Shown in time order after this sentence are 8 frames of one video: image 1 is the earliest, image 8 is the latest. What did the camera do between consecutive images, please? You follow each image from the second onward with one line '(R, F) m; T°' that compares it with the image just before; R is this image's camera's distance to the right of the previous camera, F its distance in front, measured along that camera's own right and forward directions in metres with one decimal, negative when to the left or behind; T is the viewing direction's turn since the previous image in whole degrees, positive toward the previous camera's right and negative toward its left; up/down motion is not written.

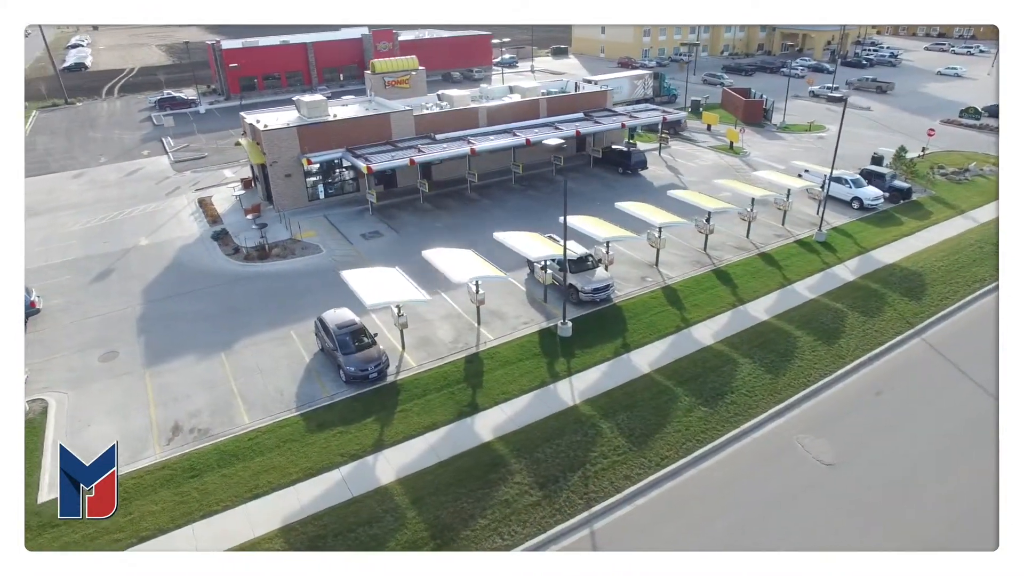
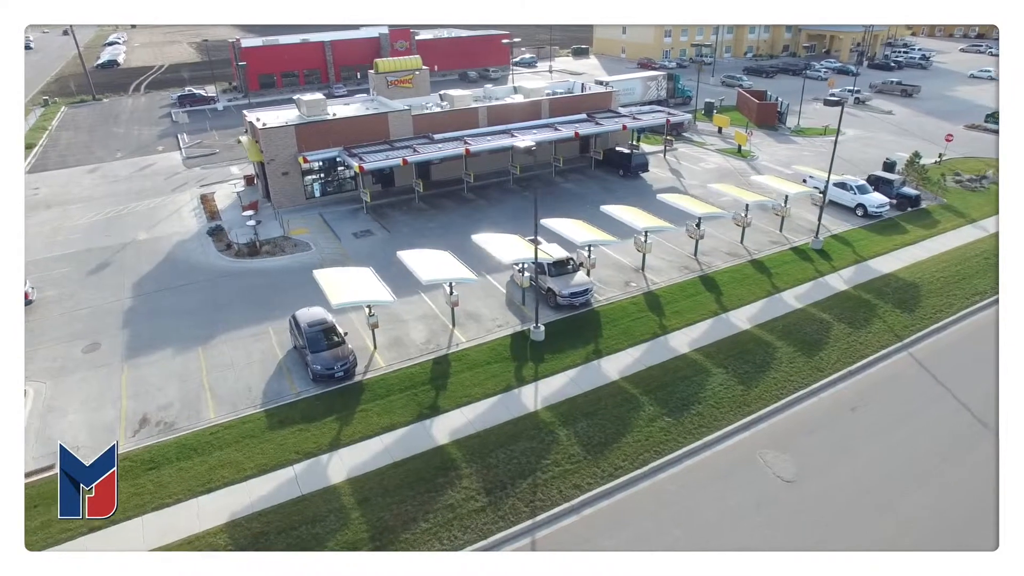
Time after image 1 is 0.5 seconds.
(+1.8, +0.2) m; -2°
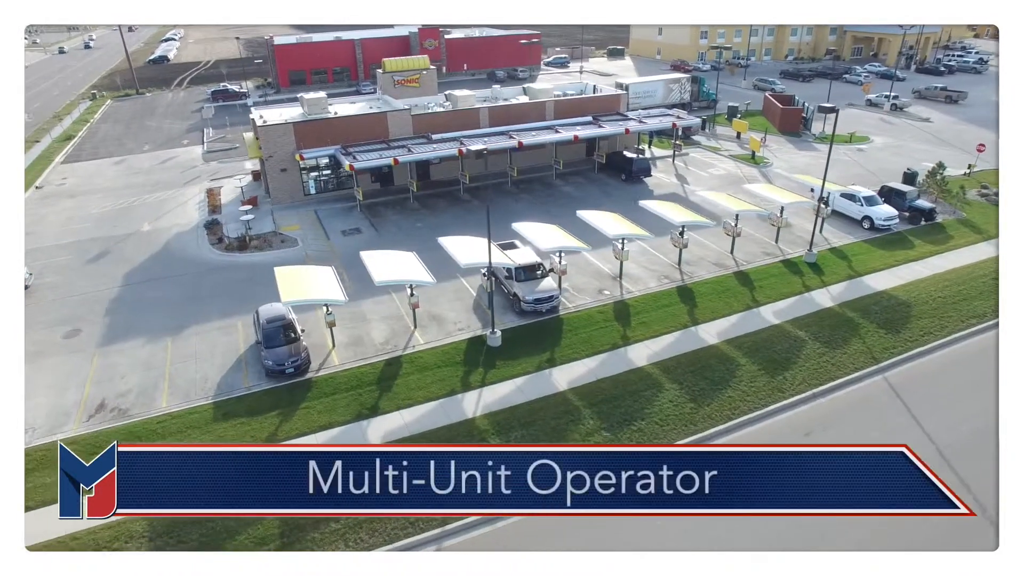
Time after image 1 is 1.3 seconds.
(+2.8, +0.3) m; -4°
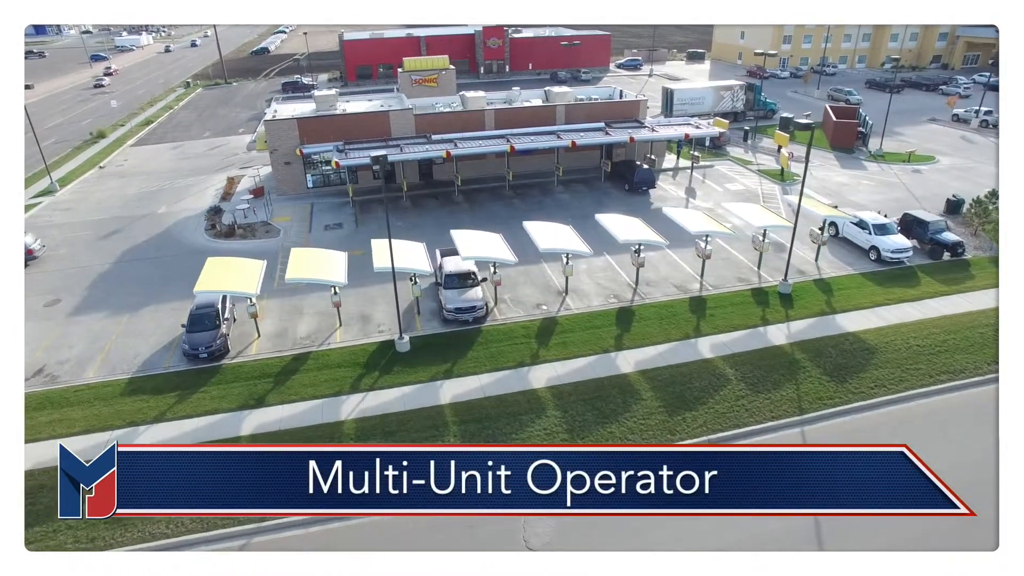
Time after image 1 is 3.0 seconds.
(+6.0, +0.8) m; -9°
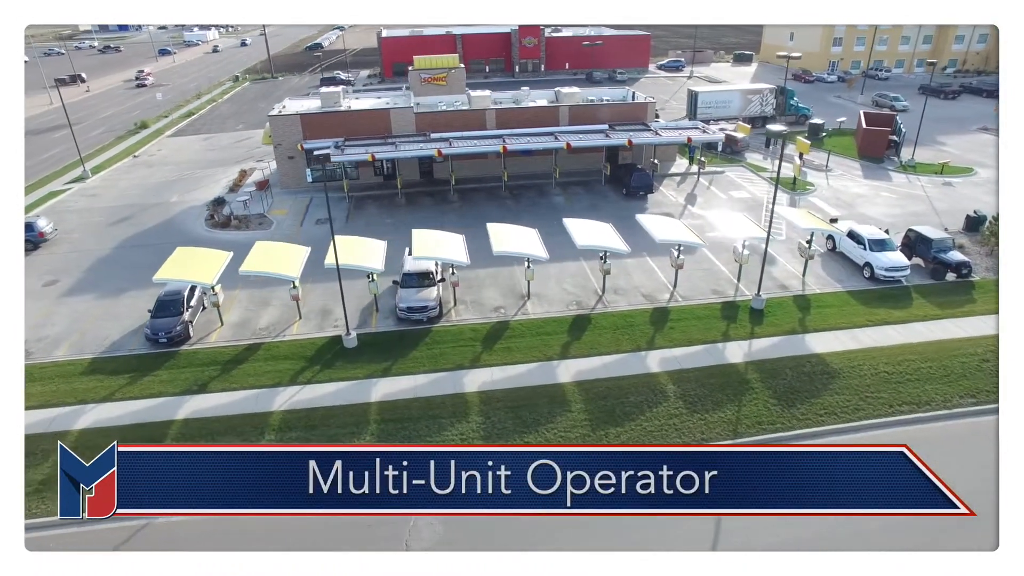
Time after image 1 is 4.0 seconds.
(+3.5, +0.3) m; -5°
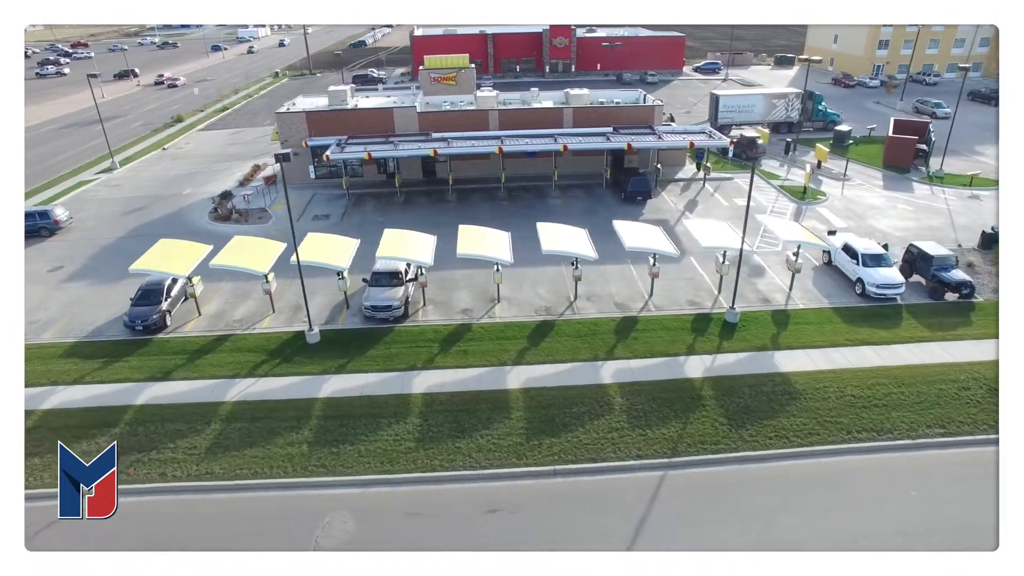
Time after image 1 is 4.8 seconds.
(+2.8, +0.2) m; -4°
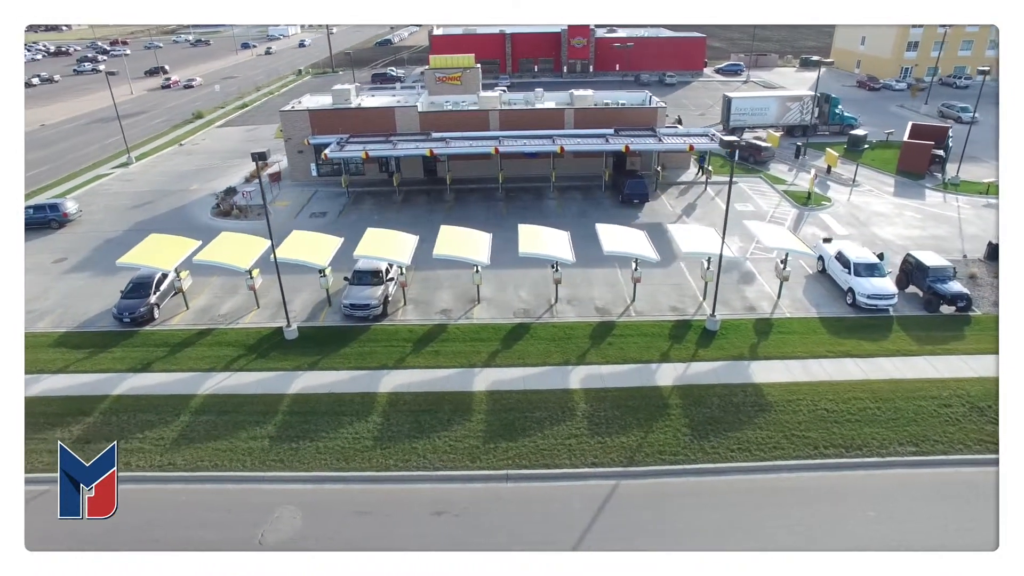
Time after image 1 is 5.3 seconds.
(+1.8, +0.1) m; -3°
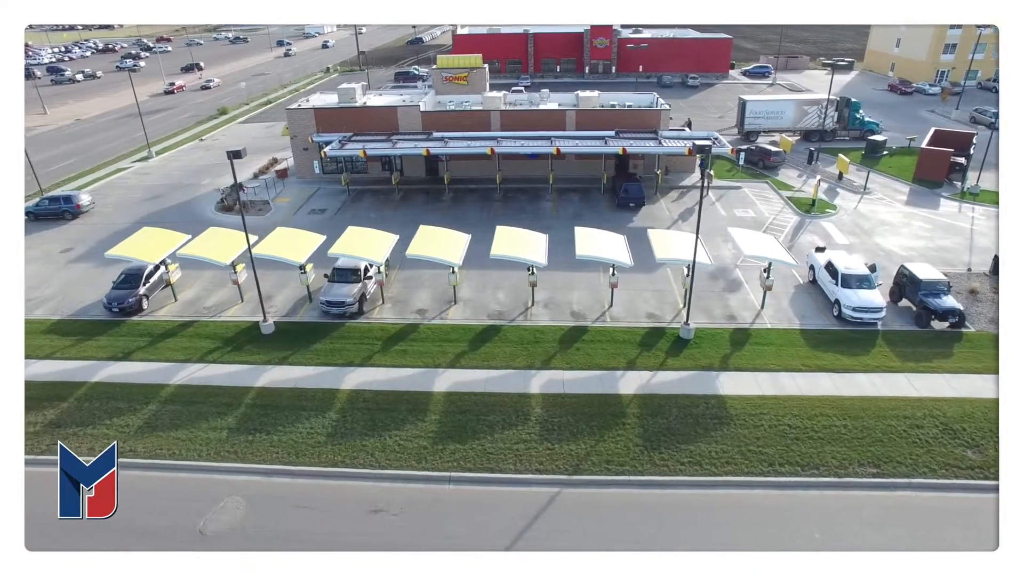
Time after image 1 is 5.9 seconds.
(+2.1, +0.1) m; -3°
